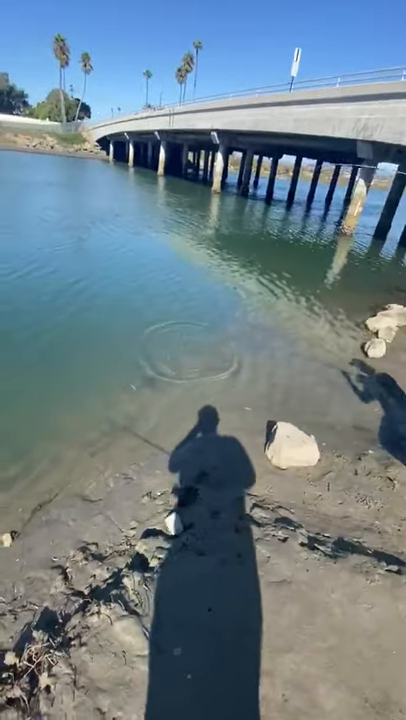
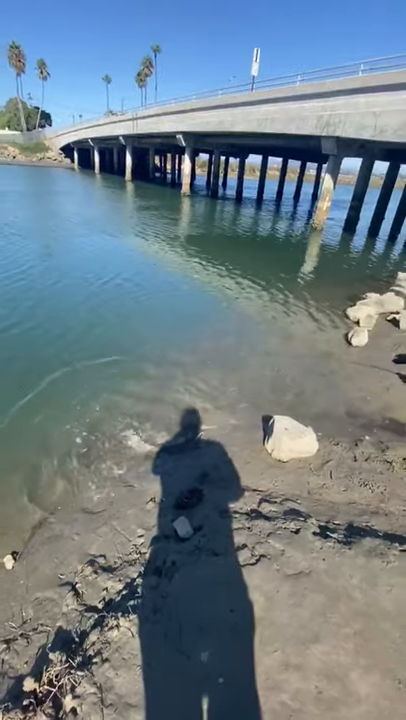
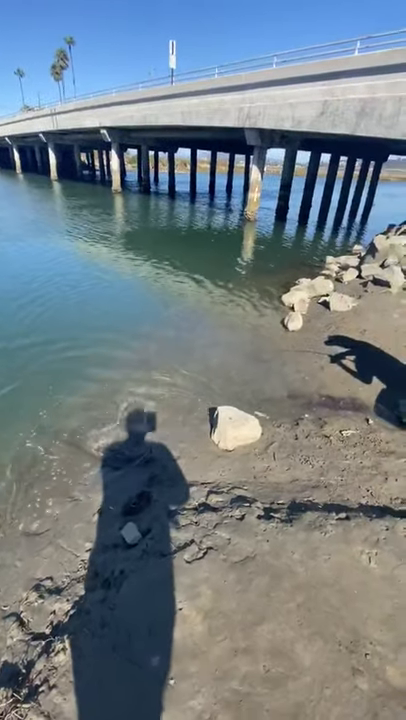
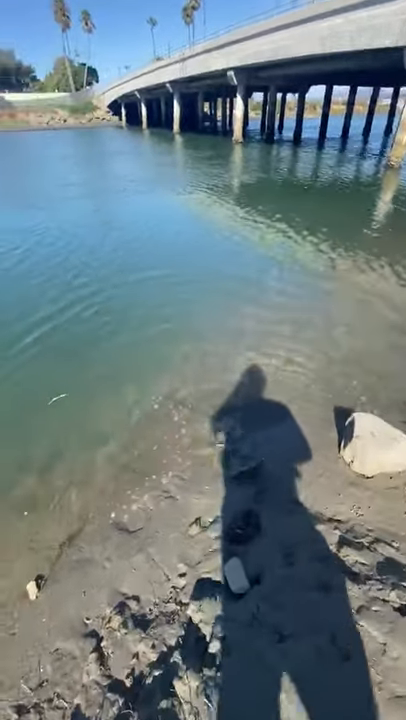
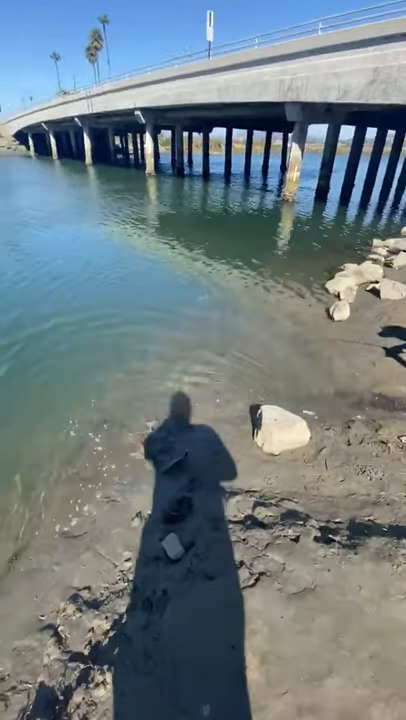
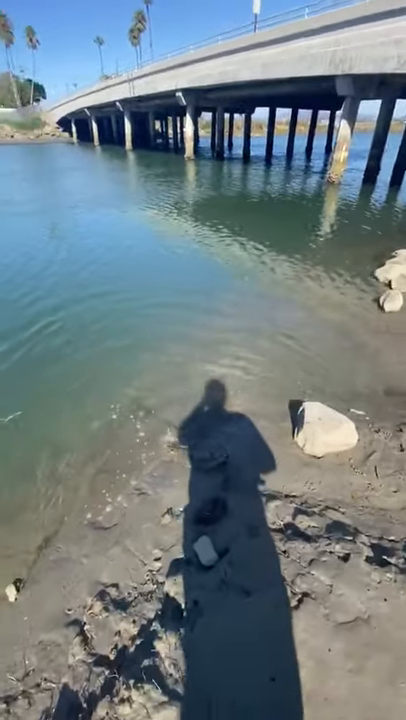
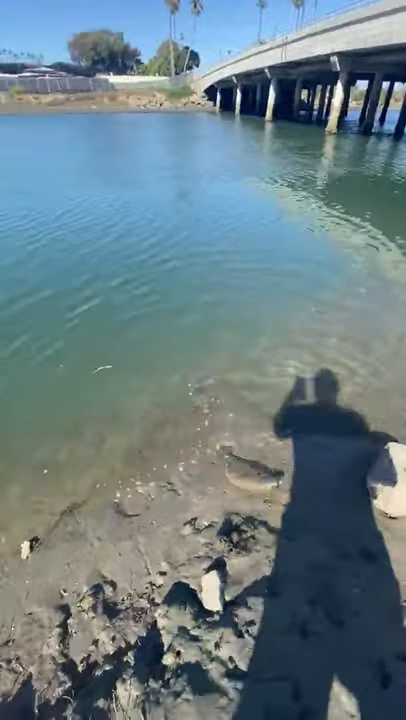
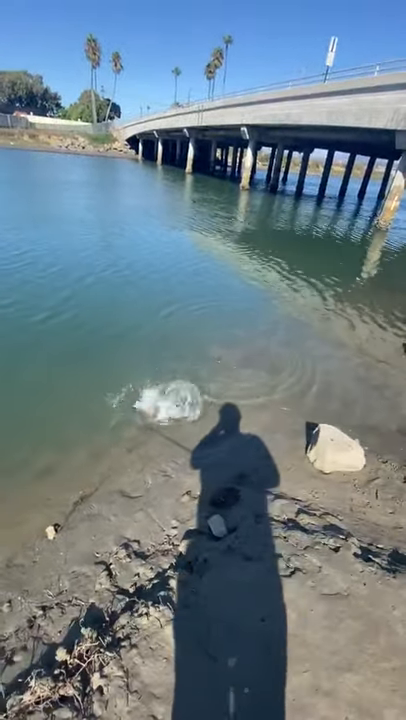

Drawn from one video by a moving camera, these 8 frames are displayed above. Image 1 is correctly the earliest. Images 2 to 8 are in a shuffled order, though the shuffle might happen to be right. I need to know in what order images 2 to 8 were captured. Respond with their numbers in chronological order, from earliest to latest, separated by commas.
8, 2, 3, 5, 6, 4, 7
